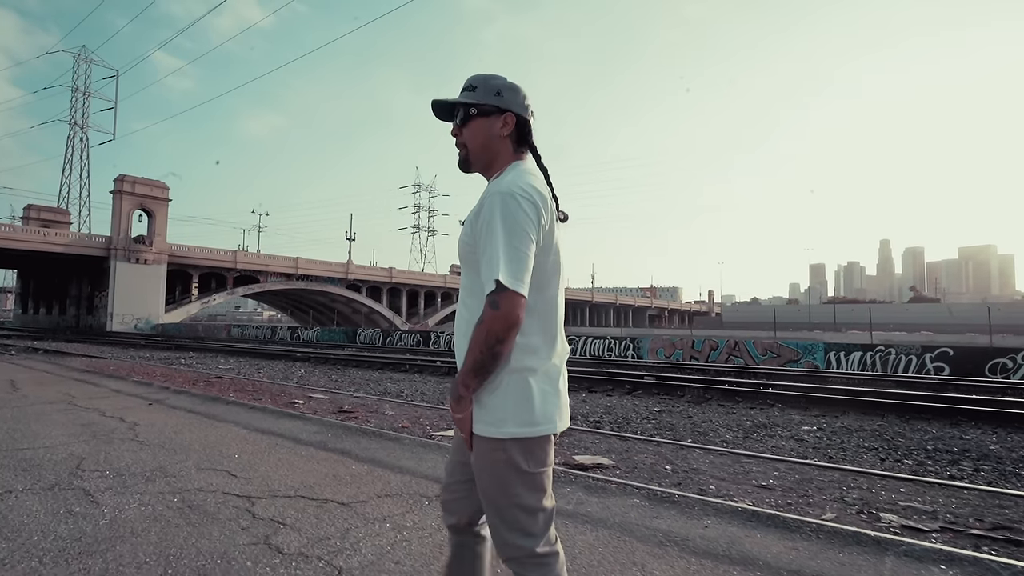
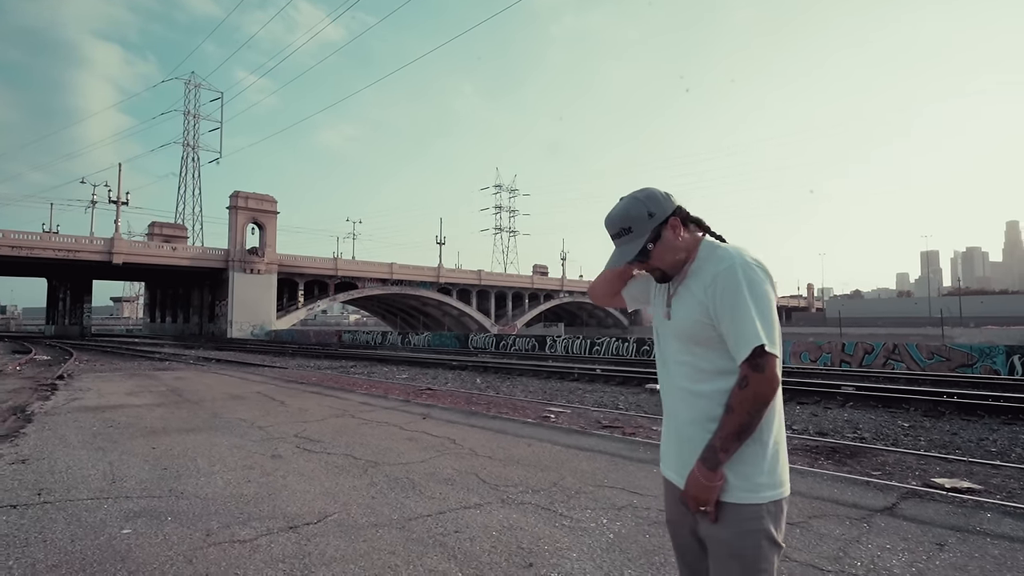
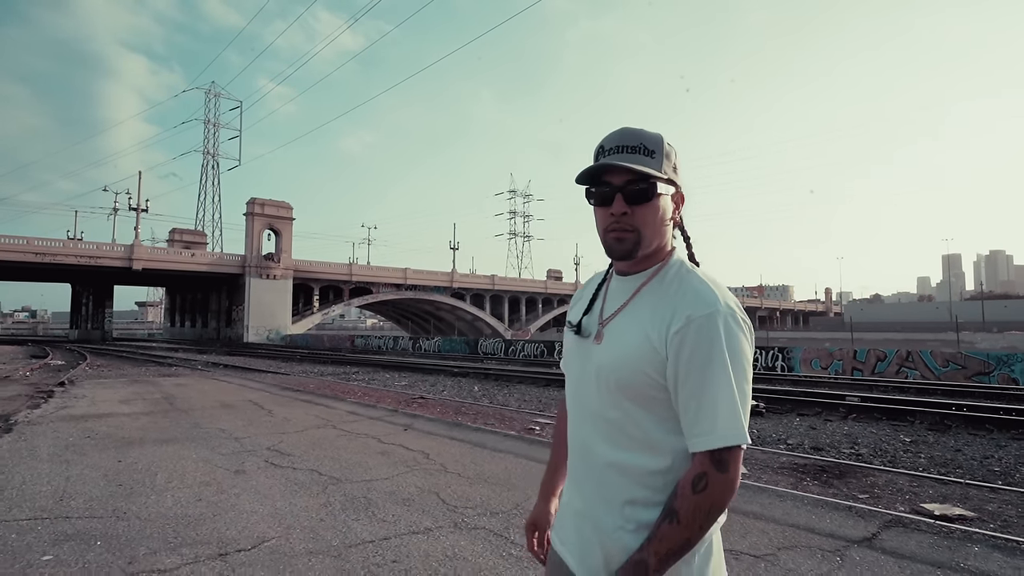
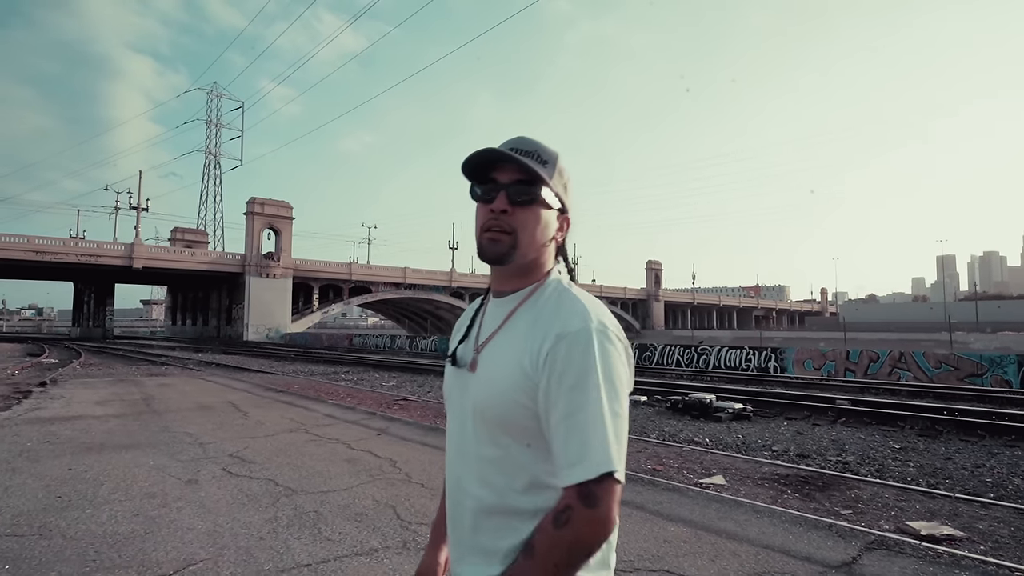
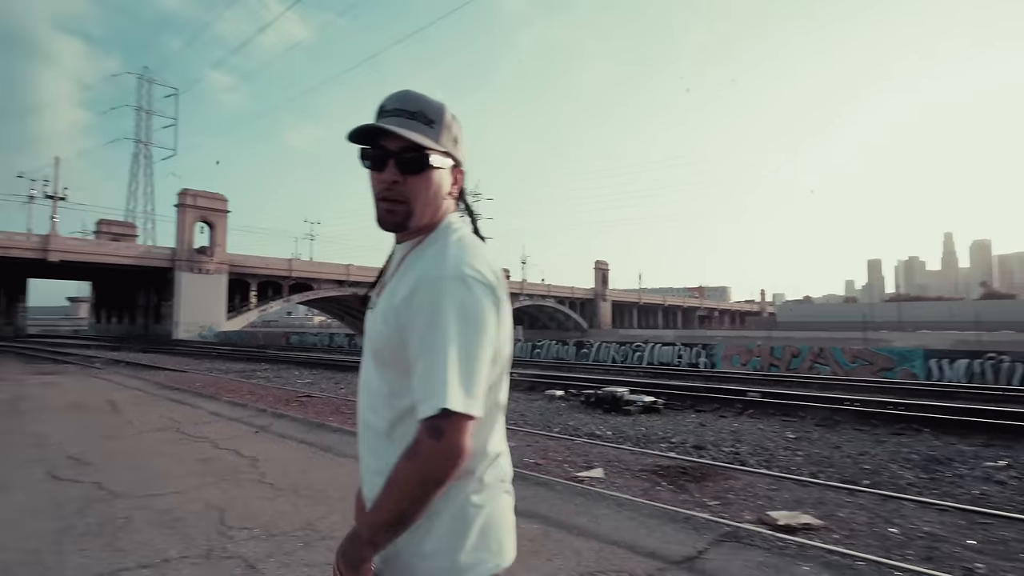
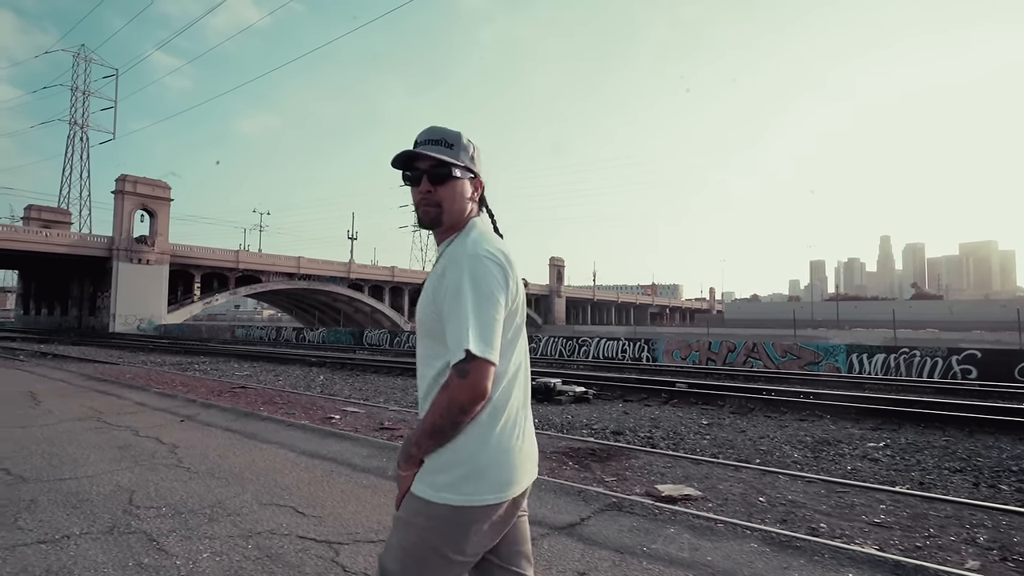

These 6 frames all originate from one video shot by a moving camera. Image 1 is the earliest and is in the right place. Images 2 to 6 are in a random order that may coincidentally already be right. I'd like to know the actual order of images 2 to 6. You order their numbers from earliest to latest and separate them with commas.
6, 5, 4, 3, 2
